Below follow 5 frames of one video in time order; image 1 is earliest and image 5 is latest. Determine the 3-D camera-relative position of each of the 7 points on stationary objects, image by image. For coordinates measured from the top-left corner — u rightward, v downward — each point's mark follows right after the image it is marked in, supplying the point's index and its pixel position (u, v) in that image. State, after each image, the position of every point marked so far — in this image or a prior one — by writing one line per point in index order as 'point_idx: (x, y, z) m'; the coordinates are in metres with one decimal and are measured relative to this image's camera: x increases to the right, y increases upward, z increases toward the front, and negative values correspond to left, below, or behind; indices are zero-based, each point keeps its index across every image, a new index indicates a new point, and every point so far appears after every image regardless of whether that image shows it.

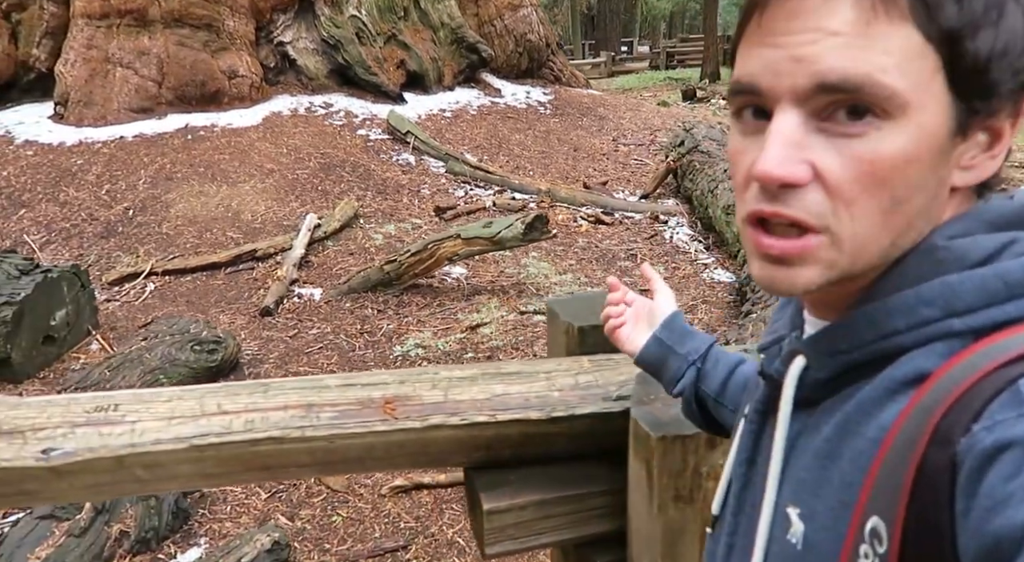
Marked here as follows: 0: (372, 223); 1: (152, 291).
0: (-1.3, +0.5, +6.8) m
1: (-2.7, -0.1, +5.5) m
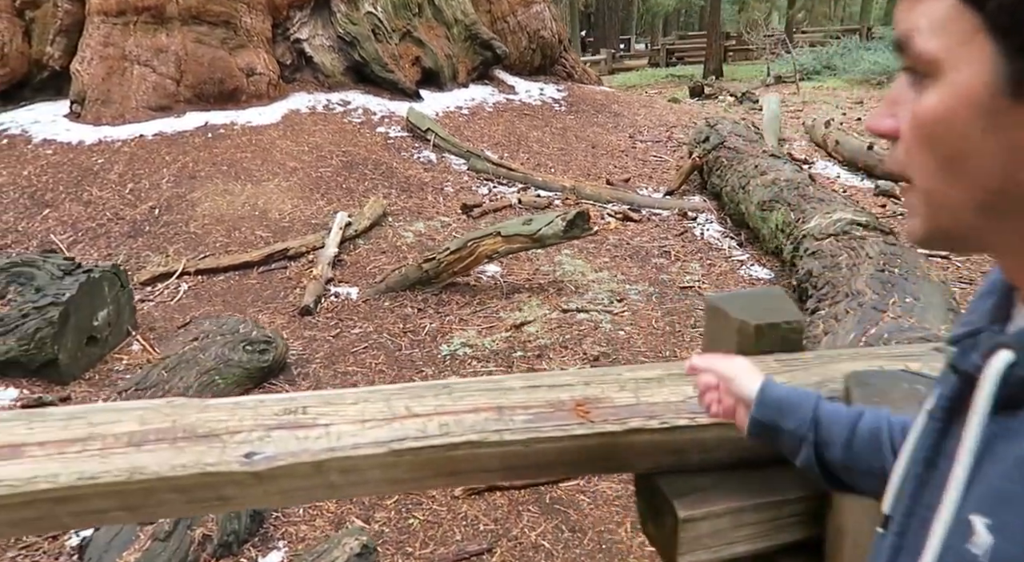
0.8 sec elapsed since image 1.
0: (-1.0, +0.5, +6.7) m
1: (-2.4, -0.1, +5.4) m
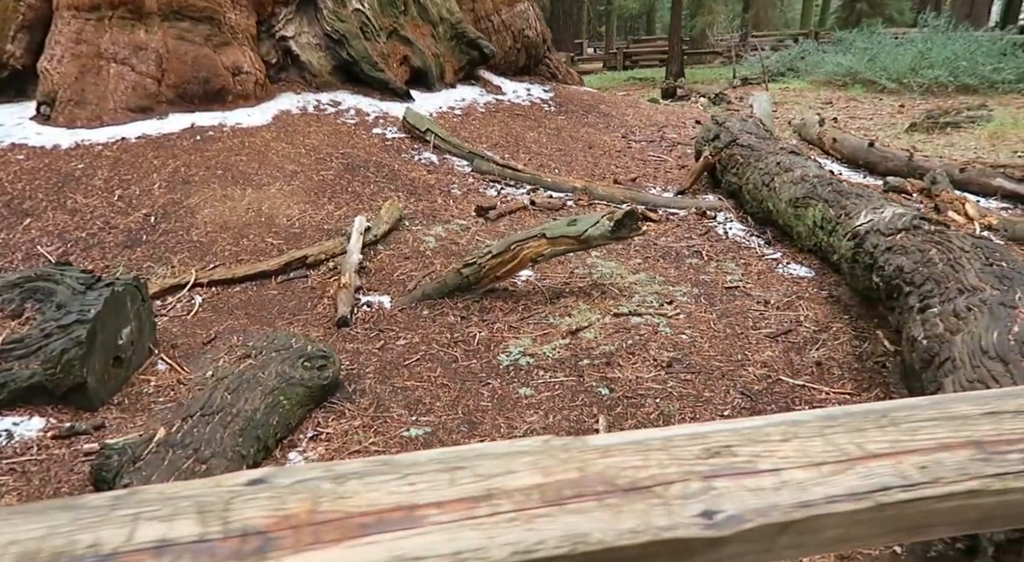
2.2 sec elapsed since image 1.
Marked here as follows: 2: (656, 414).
0: (-0.8, +0.5, +6.4) m
1: (-2.1, -0.2, +5.0) m
2: (+0.7, -0.6, +3.6) m
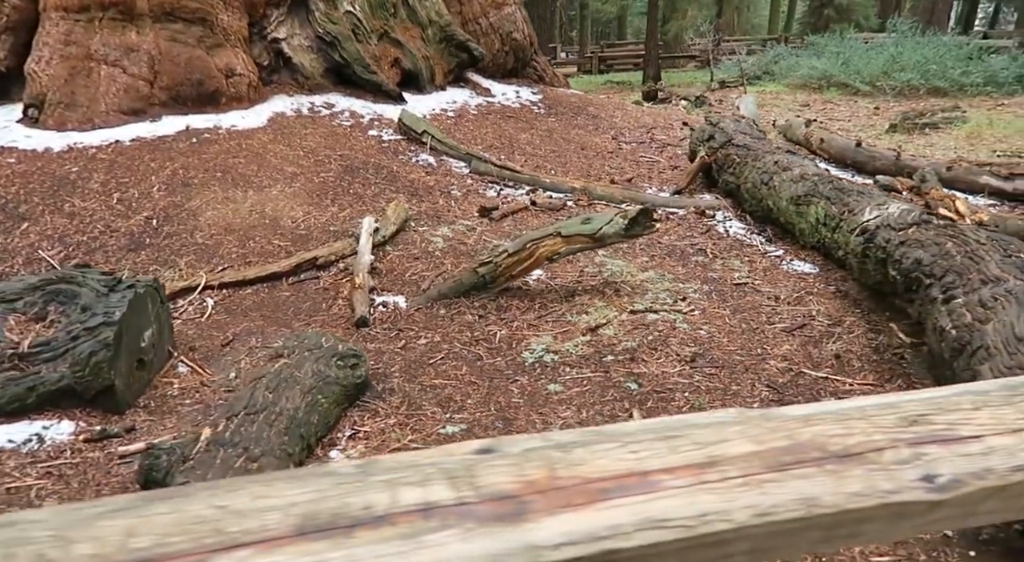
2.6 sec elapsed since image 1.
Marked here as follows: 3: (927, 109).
0: (-0.8, +0.5, +6.4) m
1: (-2.0, -0.2, +5.0) m
2: (+0.9, -0.6, +3.7) m
3: (+8.3, +3.4, +15.0) m
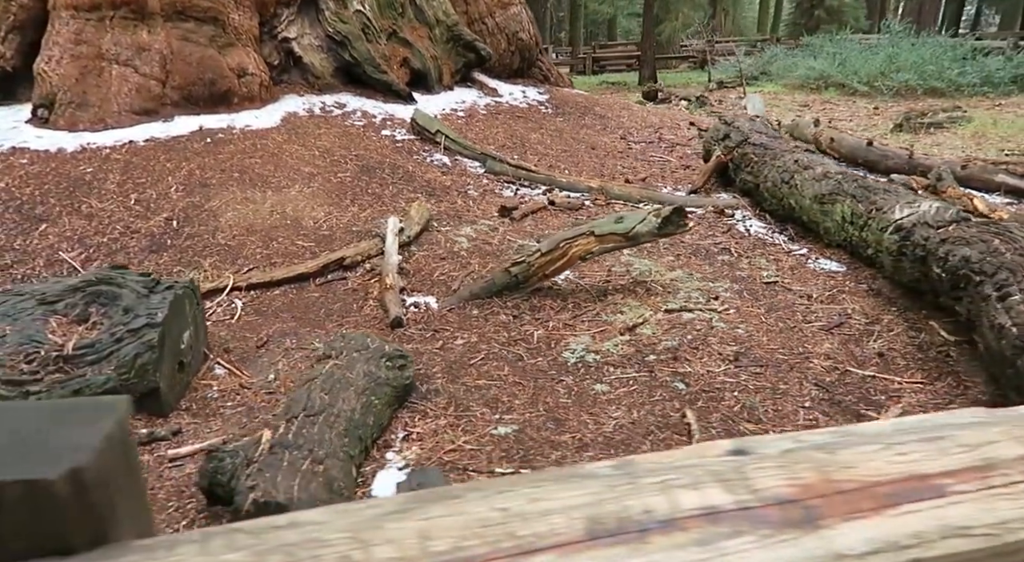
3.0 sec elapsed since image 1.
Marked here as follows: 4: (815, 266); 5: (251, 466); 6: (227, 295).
0: (-0.6, +0.5, +6.3) m
1: (-1.8, -0.2, +4.9) m
2: (+1.1, -0.6, +3.6) m
3: (+8.4, +3.5, +15.0) m
4: (+2.3, +0.1, +5.7) m
5: (-0.9, -0.7, +2.6) m
6: (-1.9, -0.1, +5.0) m
